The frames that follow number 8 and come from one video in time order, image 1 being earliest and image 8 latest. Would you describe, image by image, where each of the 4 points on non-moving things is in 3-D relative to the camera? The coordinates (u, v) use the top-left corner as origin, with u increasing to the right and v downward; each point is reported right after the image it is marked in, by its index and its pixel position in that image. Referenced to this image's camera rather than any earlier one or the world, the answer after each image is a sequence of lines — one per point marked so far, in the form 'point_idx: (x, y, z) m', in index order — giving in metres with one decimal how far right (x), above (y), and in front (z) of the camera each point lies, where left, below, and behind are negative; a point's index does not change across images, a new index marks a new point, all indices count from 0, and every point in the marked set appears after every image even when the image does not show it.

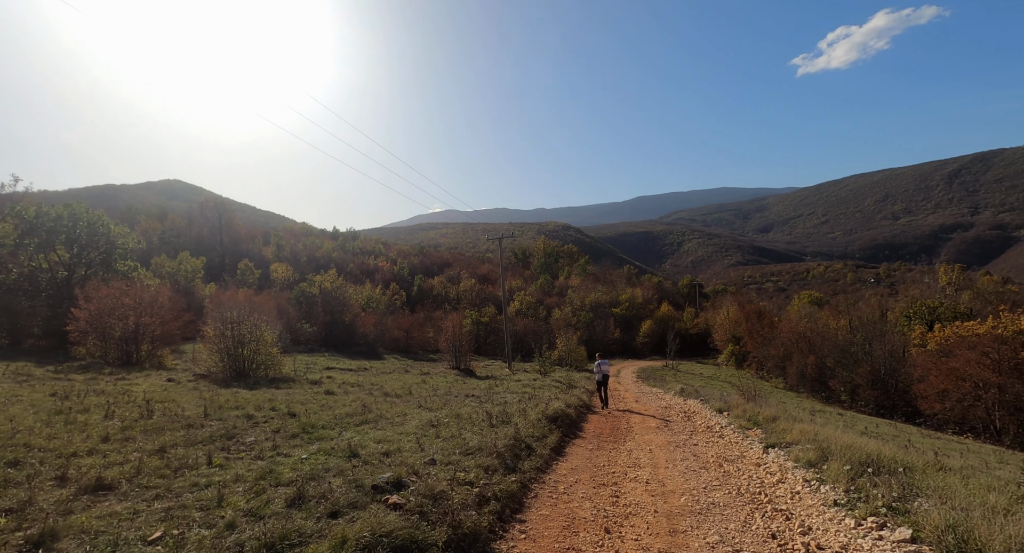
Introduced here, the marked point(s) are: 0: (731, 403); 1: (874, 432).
0: (+6.6, -3.8, +15.6) m
1: (+11.0, -4.8, +15.9) m
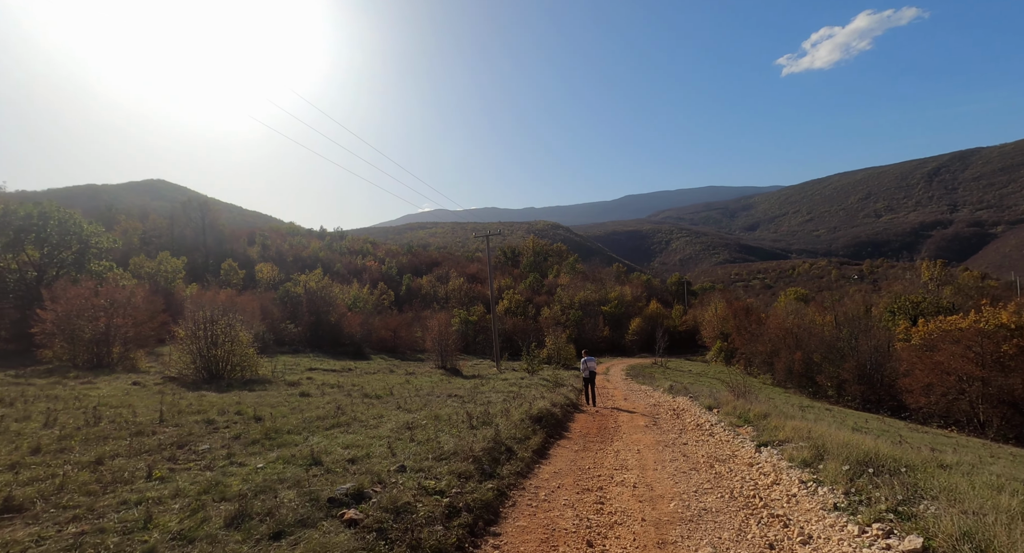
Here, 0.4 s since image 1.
0: (+6.2, -3.6, +15.3) m
1: (+10.6, -4.6, +15.7) m
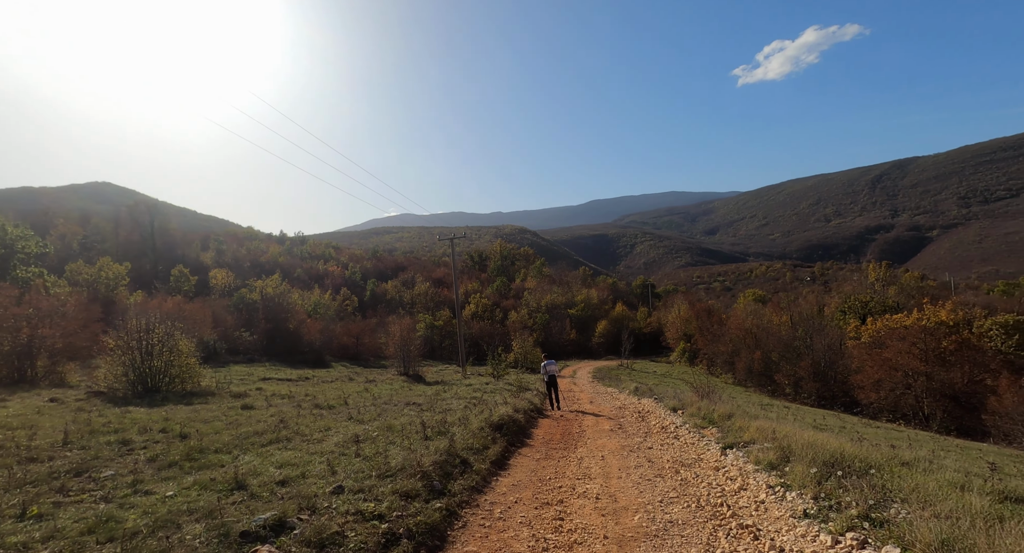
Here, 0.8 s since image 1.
0: (+5.1, -3.6, +15.2) m
1: (+9.5, -4.5, +15.8) m
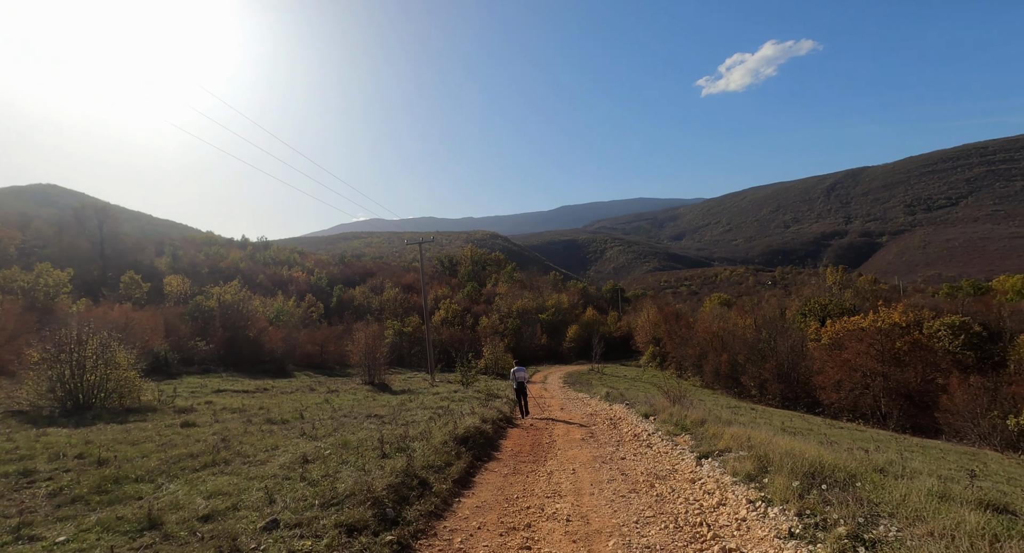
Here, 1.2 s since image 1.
0: (+4.2, -3.7, +14.9) m
1: (+8.5, -4.6, +15.8) m
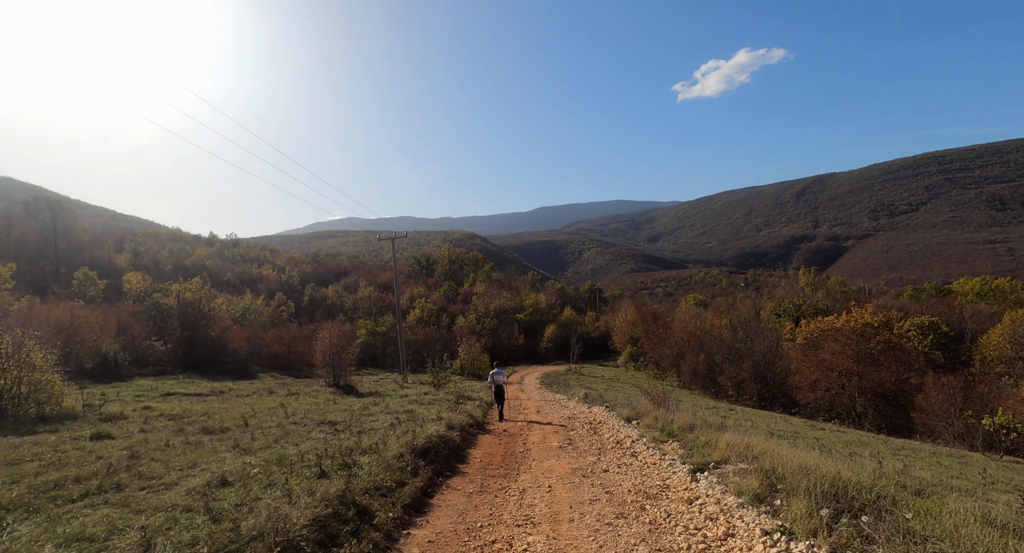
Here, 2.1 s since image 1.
0: (+3.4, -3.5, +13.8) m
1: (+7.8, -4.4, +14.9) m
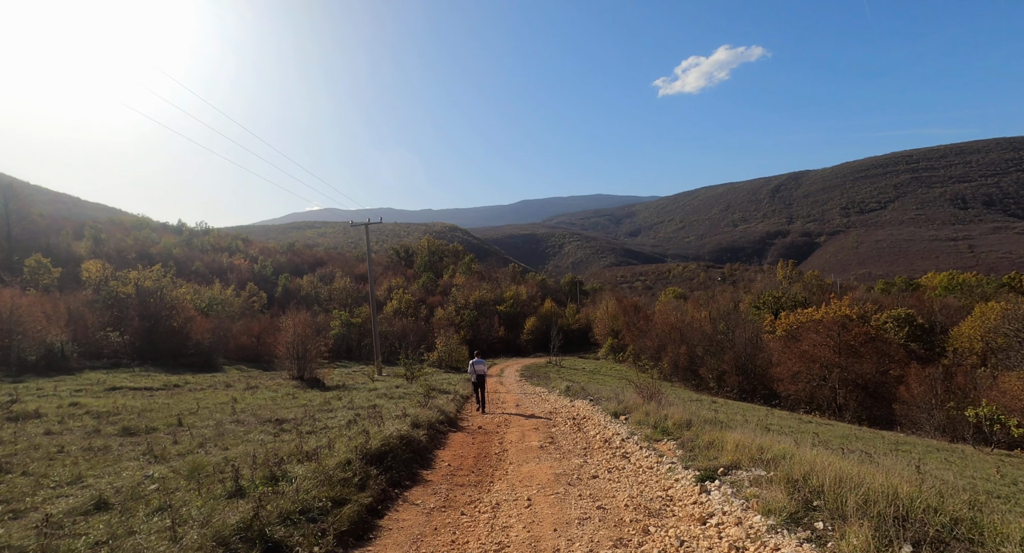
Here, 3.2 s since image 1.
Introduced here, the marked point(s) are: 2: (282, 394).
0: (+2.8, -3.1, +12.6) m
1: (+7.1, -4.0, +13.9) m
2: (-7.7, -3.9, +17.5) m
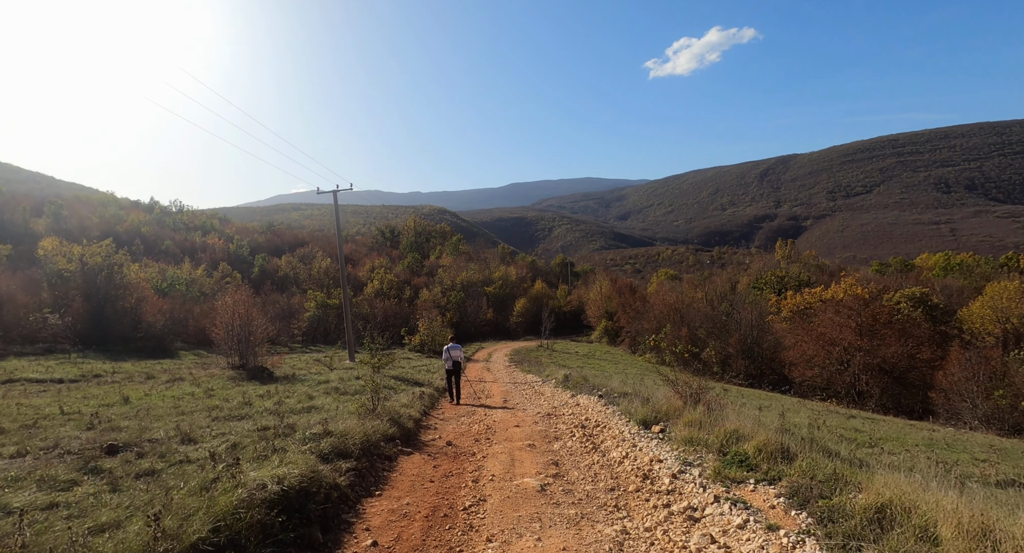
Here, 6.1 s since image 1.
0: (+2.6, -2.2, +8.9) m
1: (+6.8, -3.1, +10.3) m
2: (-8.0, -2.9, +13.7) m
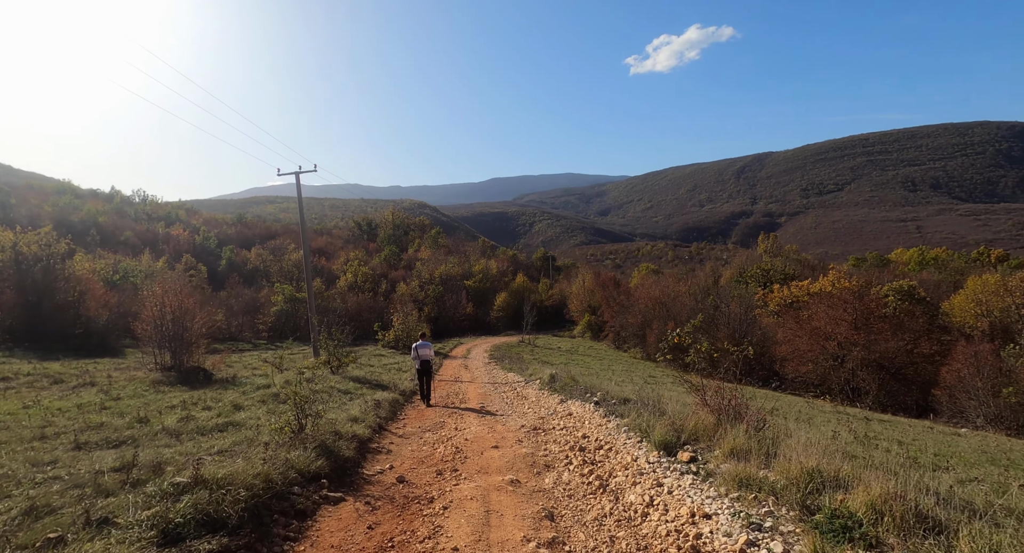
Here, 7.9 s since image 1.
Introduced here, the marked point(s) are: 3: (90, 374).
0: (+2.3, -1.9, +6.7) m
1: (+6.5, -2.8, +8.3) m
2: (-8.5, -2.5, +11.1) m
3: (-13.5, -3.1, +16.6) m
